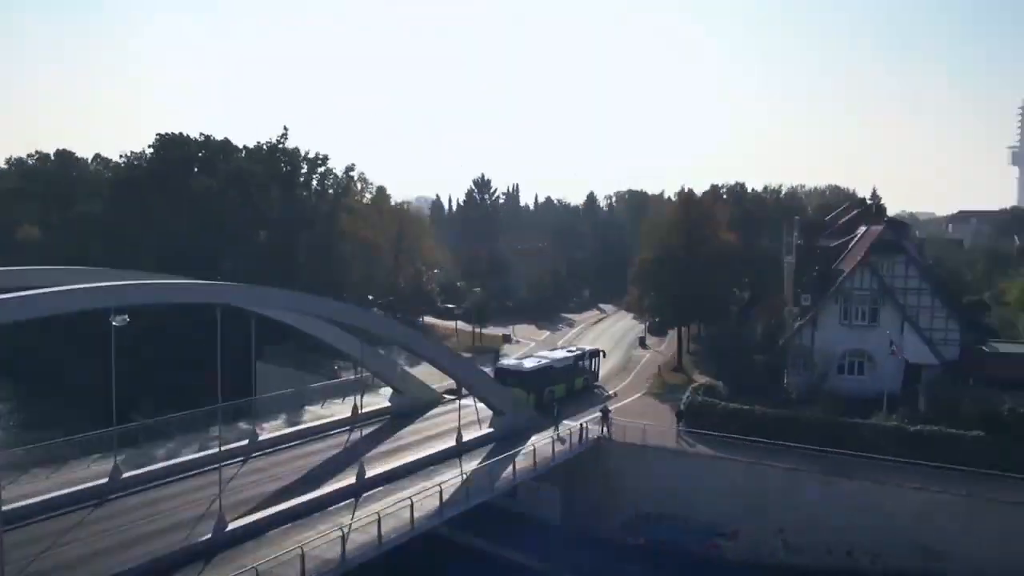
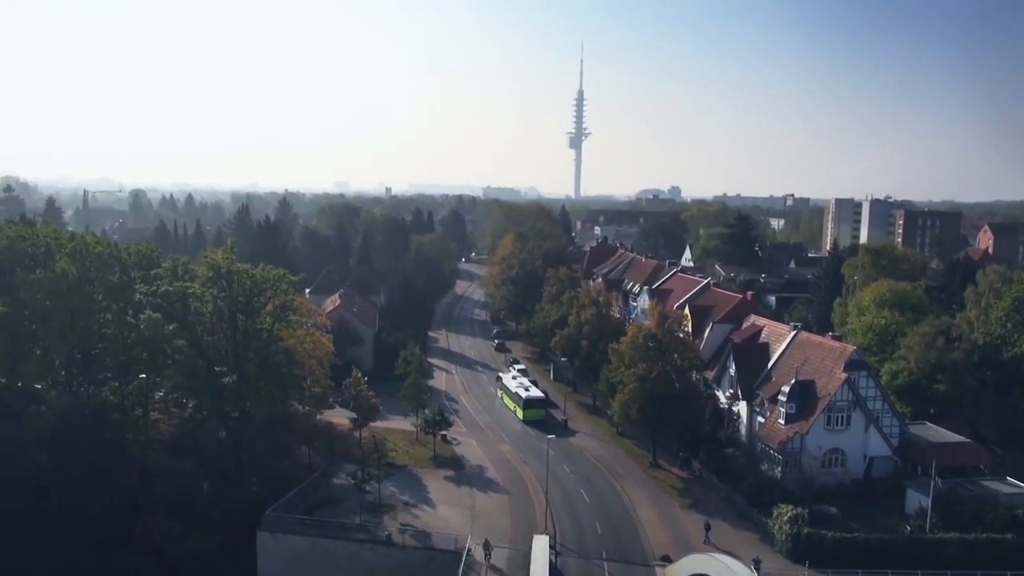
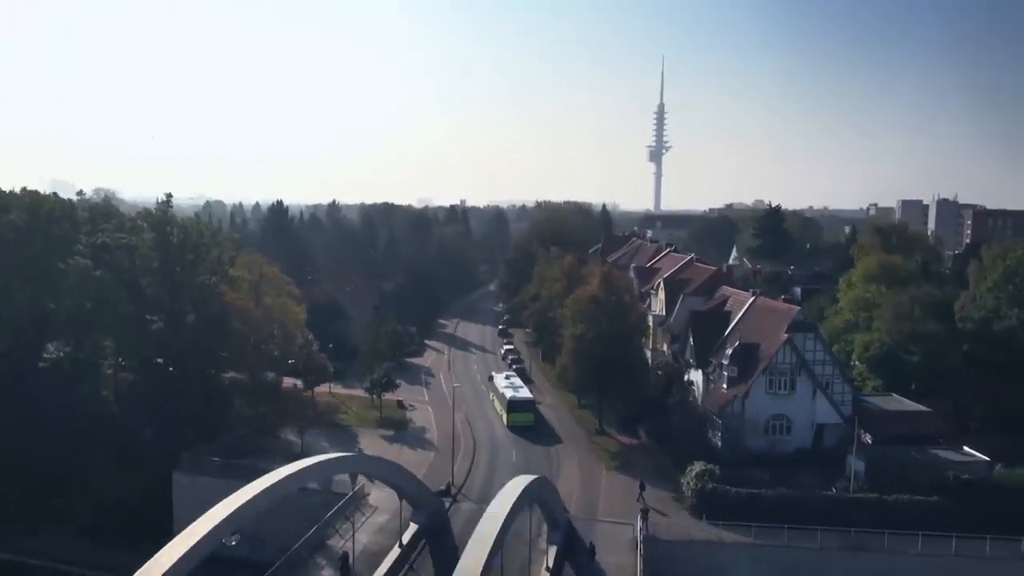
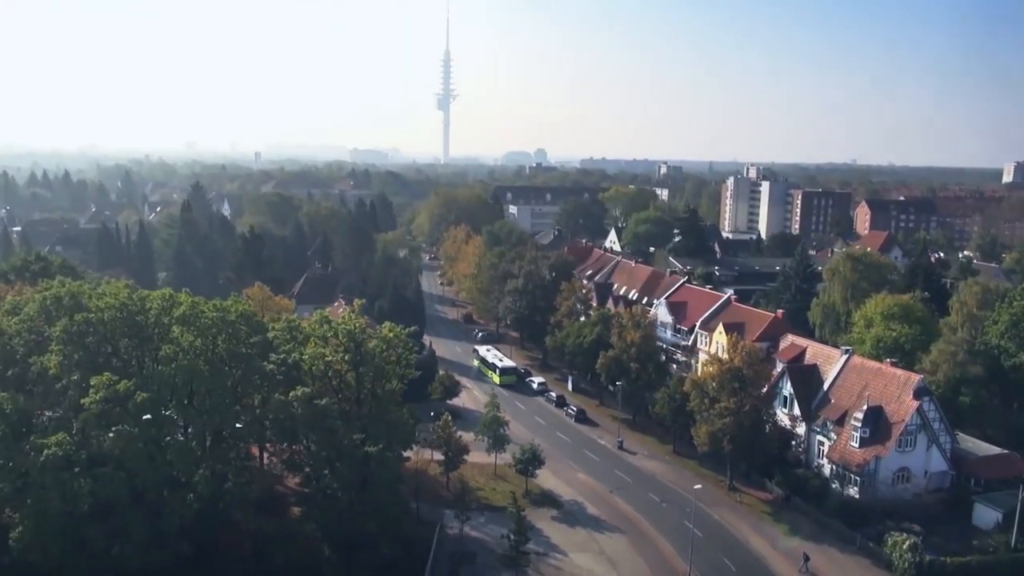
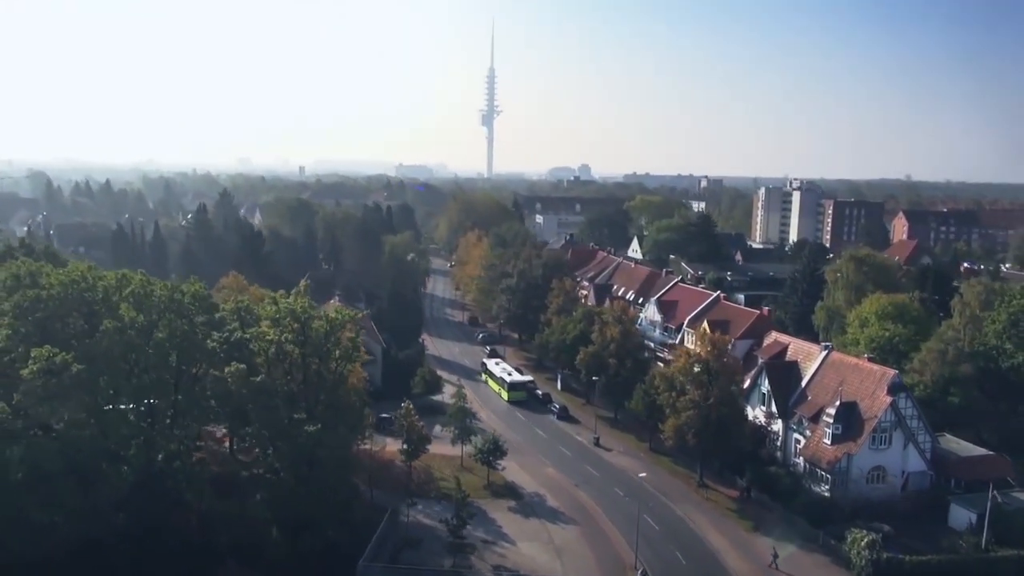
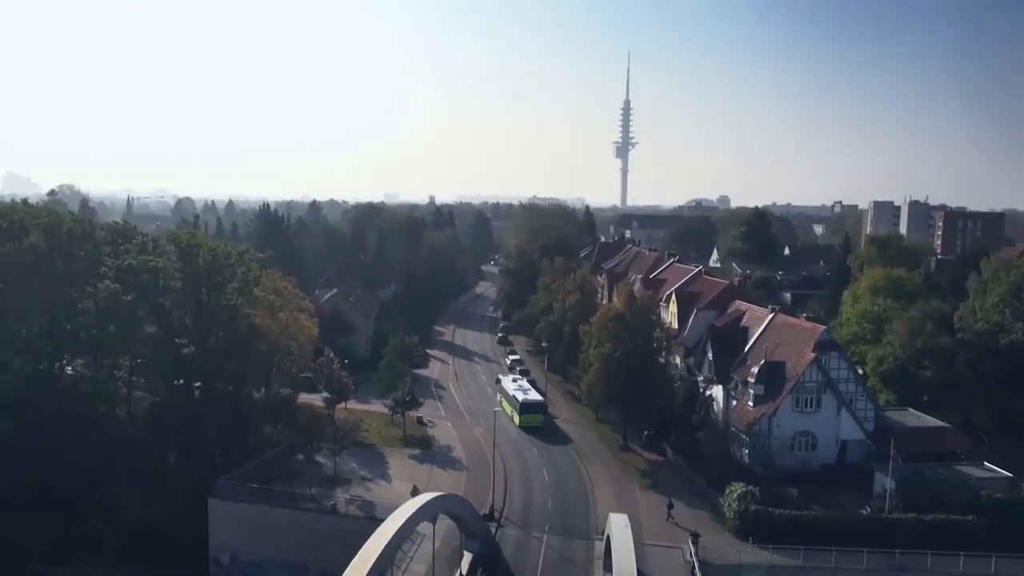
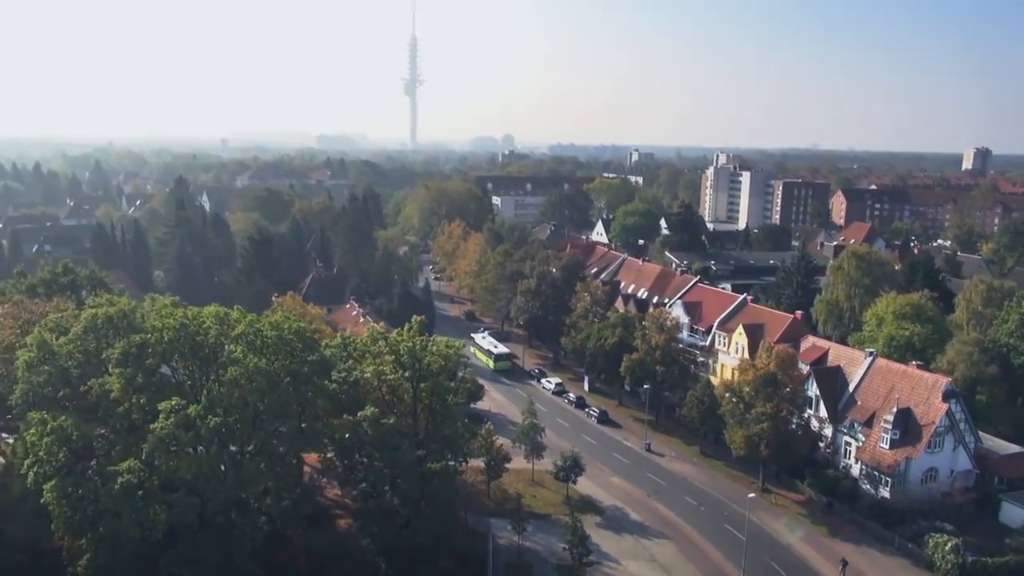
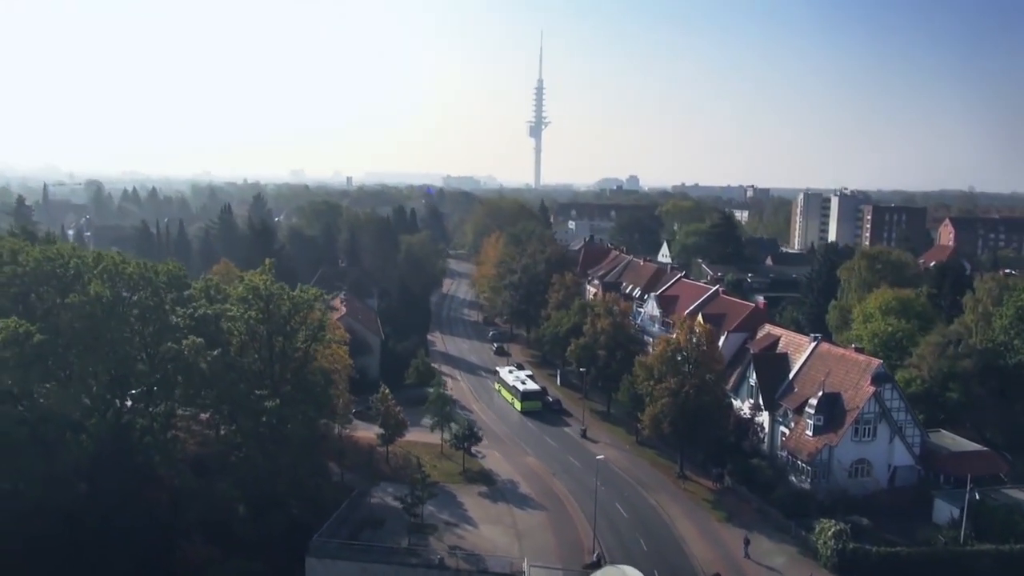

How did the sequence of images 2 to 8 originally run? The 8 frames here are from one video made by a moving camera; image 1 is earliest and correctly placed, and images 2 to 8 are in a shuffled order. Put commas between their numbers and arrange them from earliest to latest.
3, 6, 2, 8, 5, 4, 7
